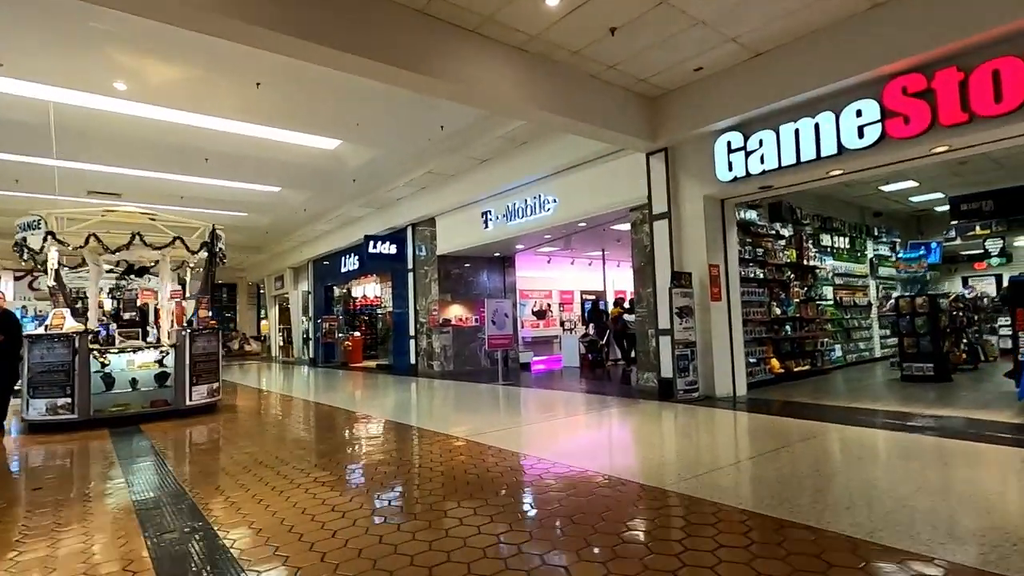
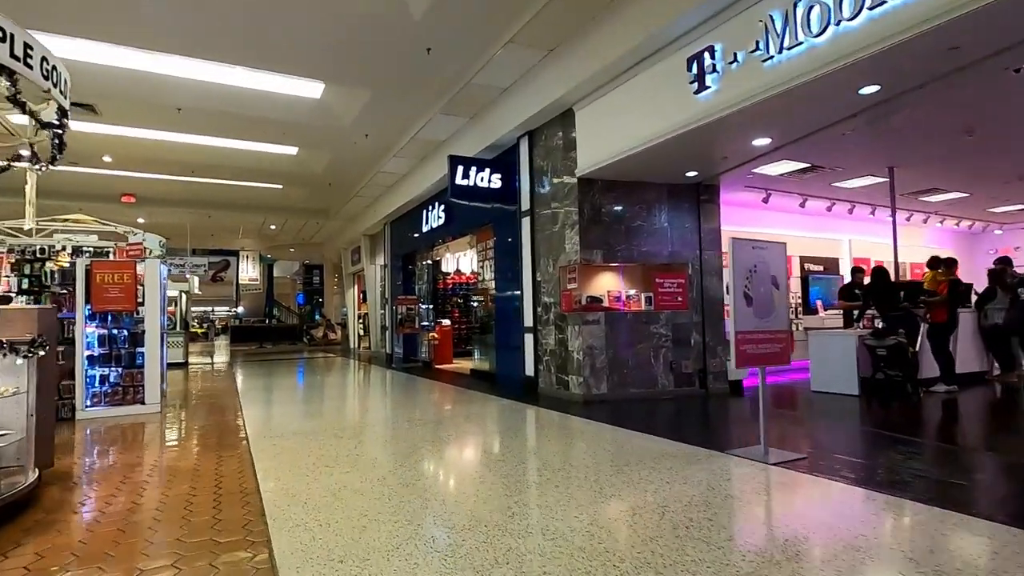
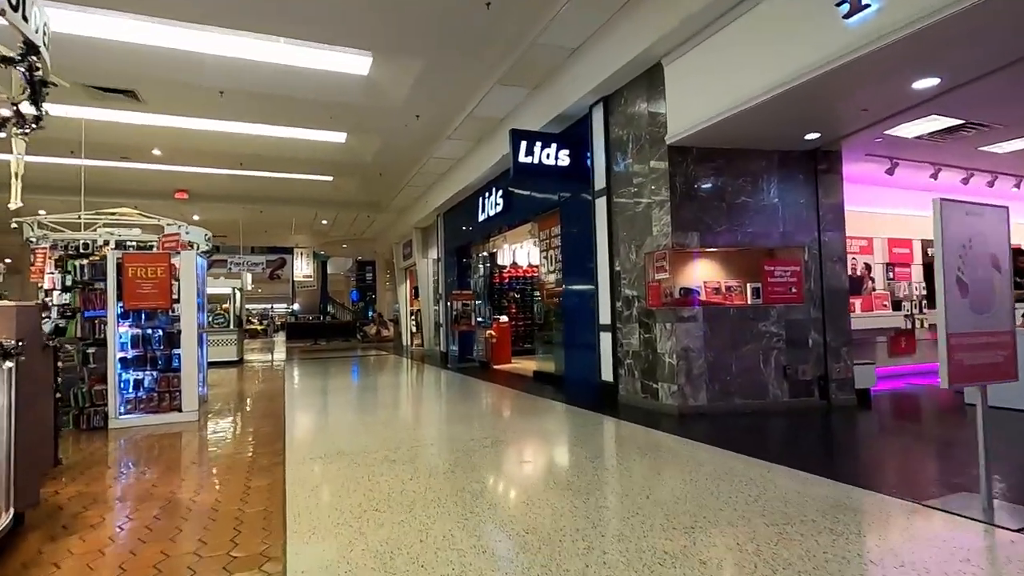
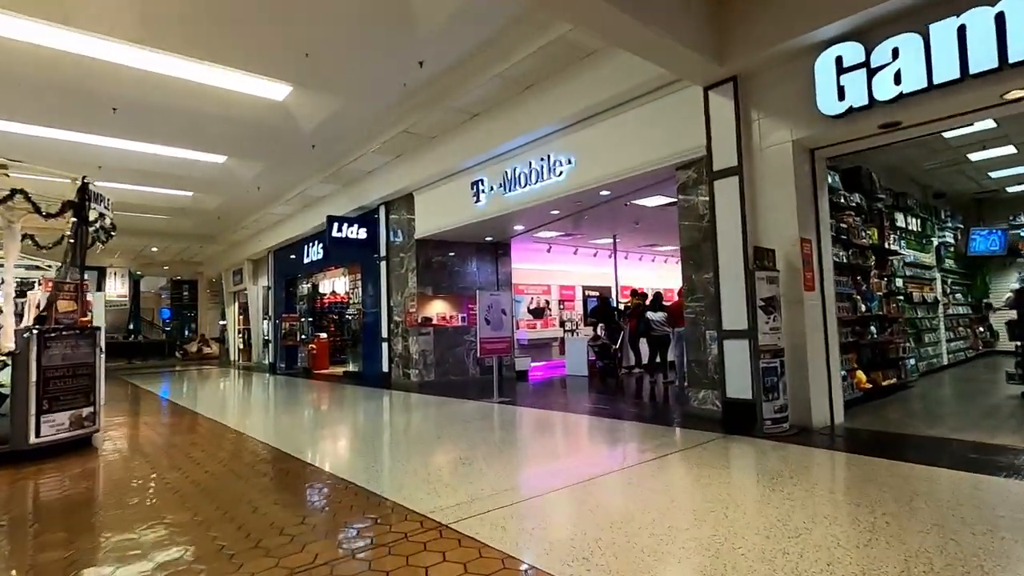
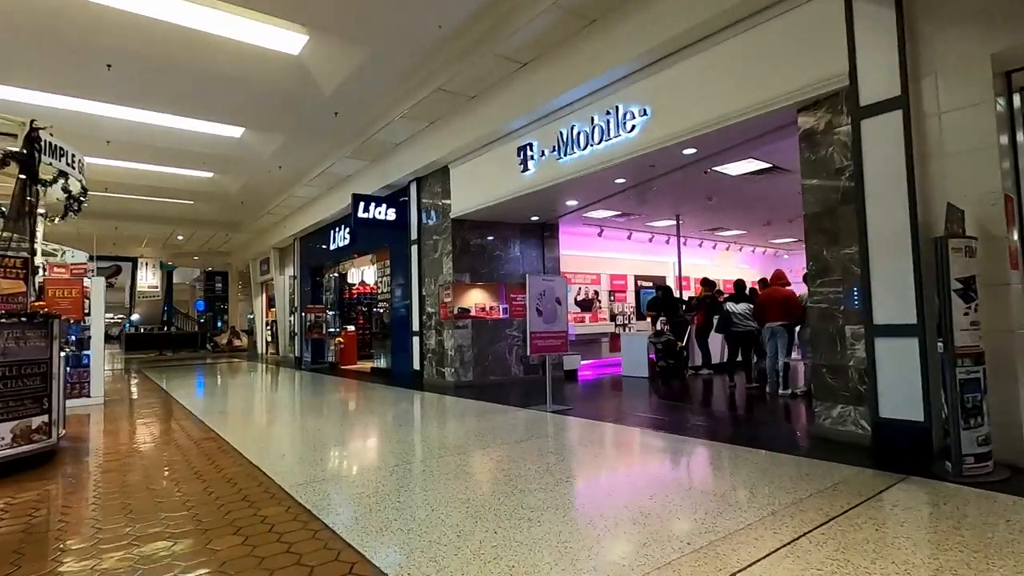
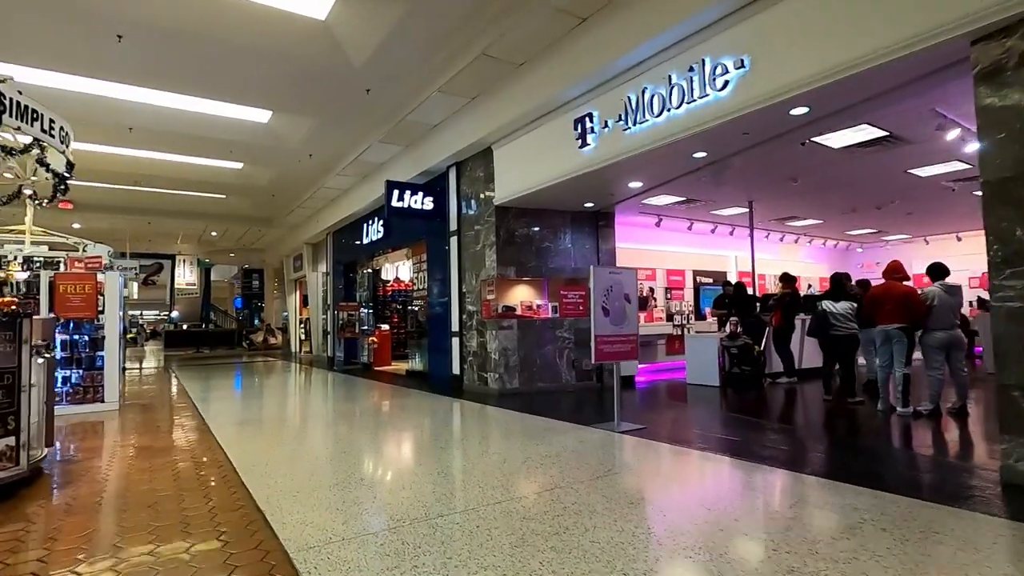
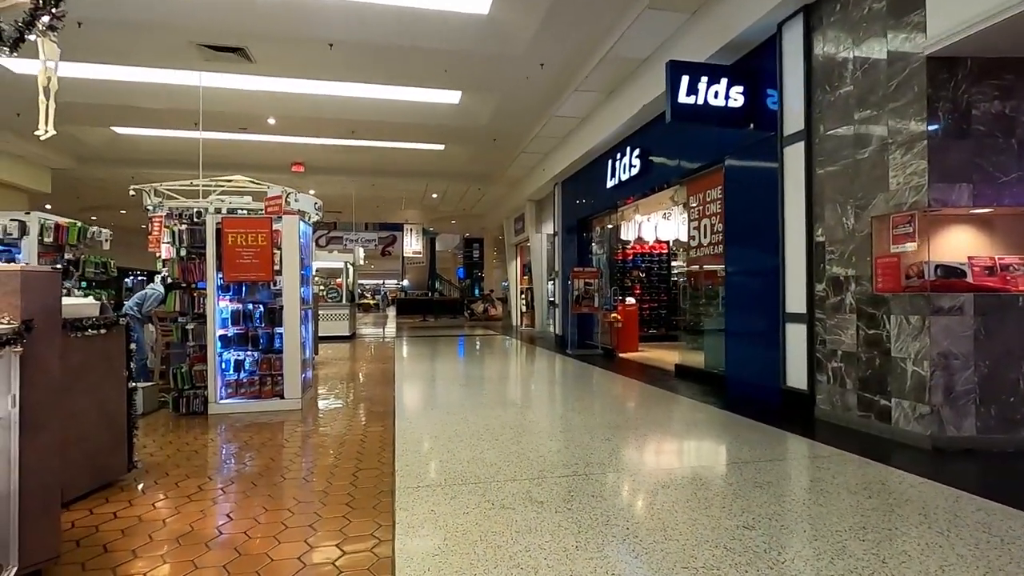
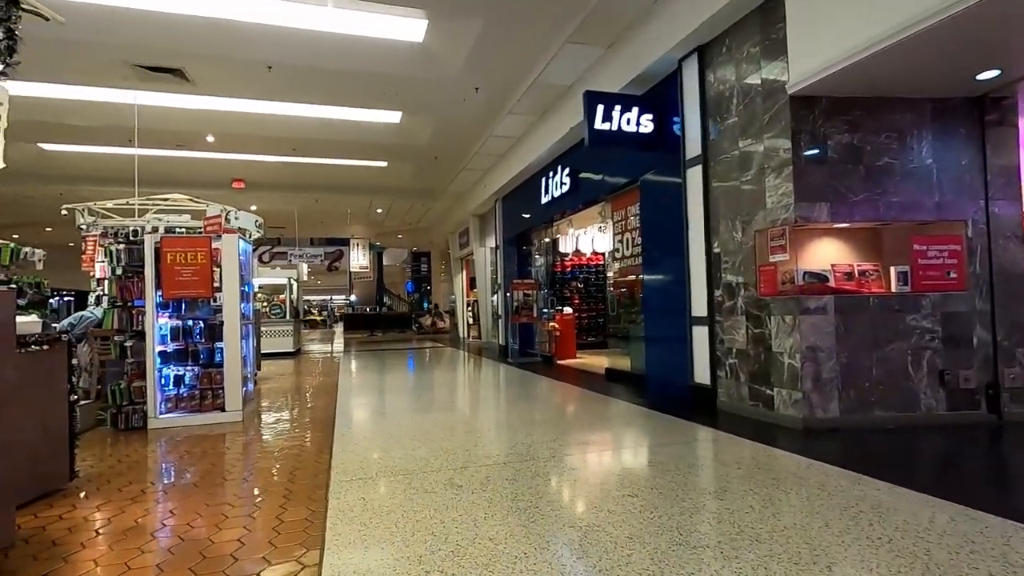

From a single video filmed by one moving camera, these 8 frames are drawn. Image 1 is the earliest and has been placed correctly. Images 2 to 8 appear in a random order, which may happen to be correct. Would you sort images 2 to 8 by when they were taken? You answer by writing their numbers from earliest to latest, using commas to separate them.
4, 5, 6, 2, 3, 8, 7
